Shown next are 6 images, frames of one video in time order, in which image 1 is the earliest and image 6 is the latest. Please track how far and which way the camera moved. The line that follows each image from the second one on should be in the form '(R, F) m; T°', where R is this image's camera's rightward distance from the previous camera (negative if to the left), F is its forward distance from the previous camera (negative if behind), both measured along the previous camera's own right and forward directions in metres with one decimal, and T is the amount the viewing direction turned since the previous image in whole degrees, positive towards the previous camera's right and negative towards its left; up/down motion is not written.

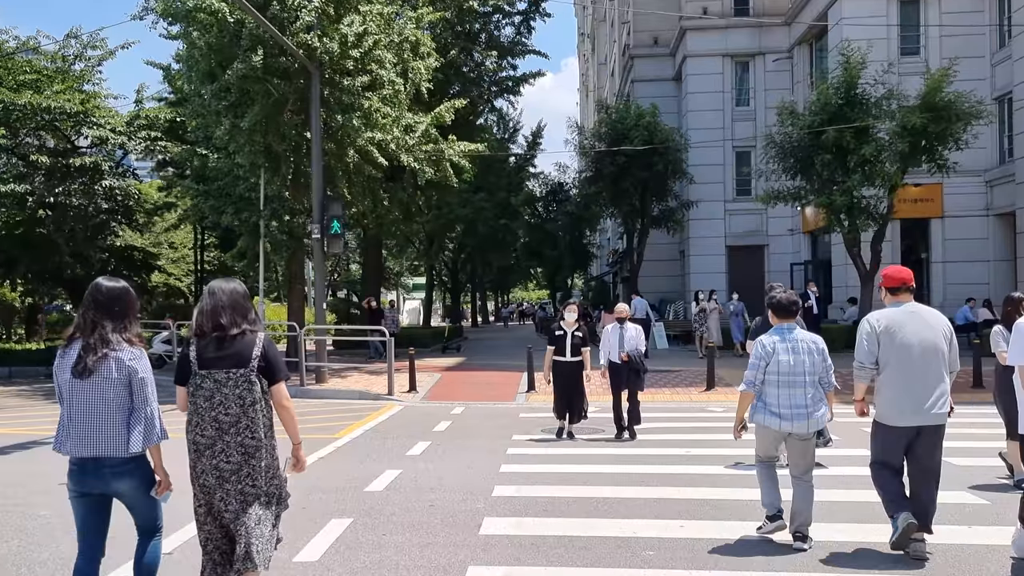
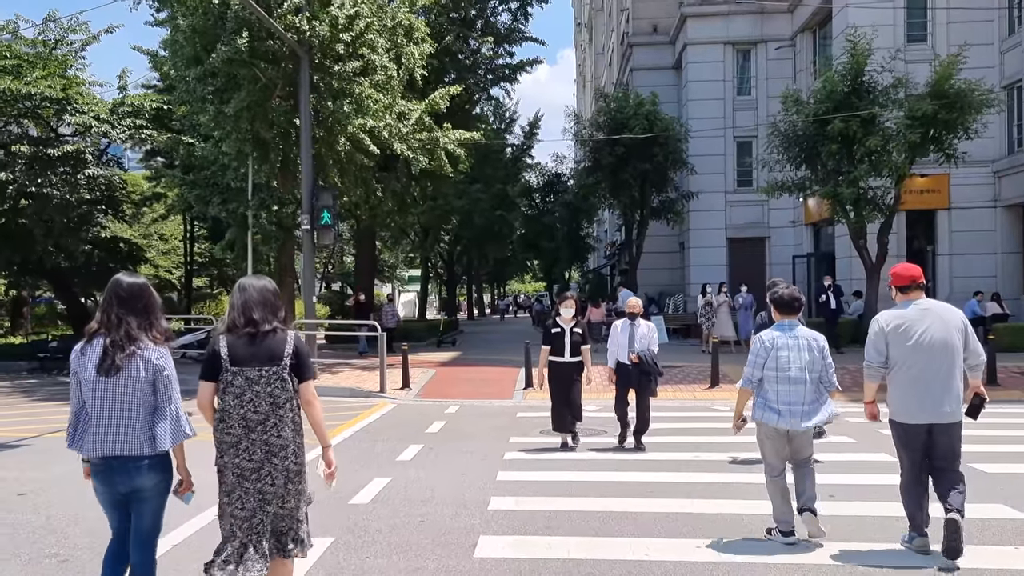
(0.0, +0.6) m; 0°
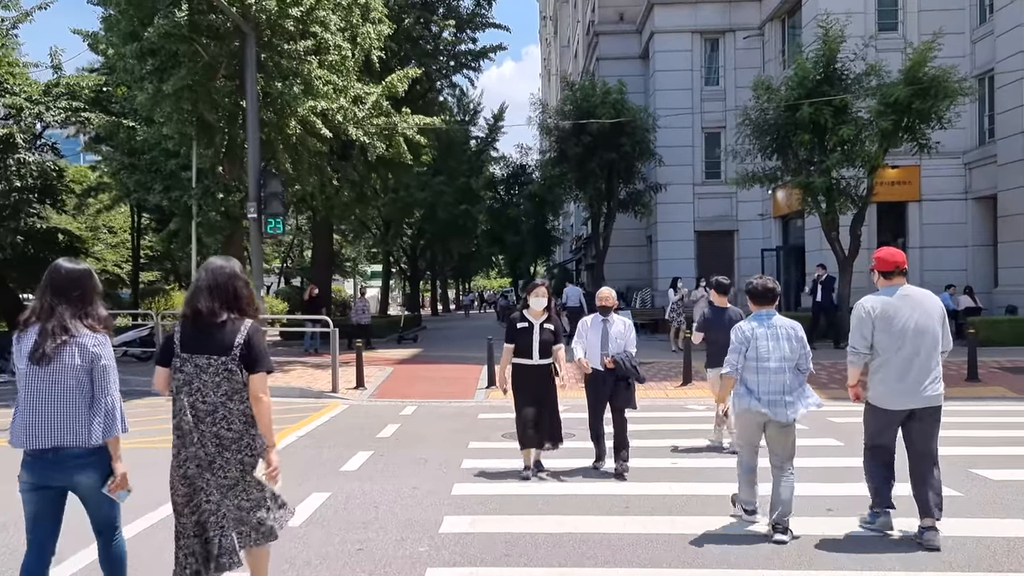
(+0.1, +0.9) m; +2°
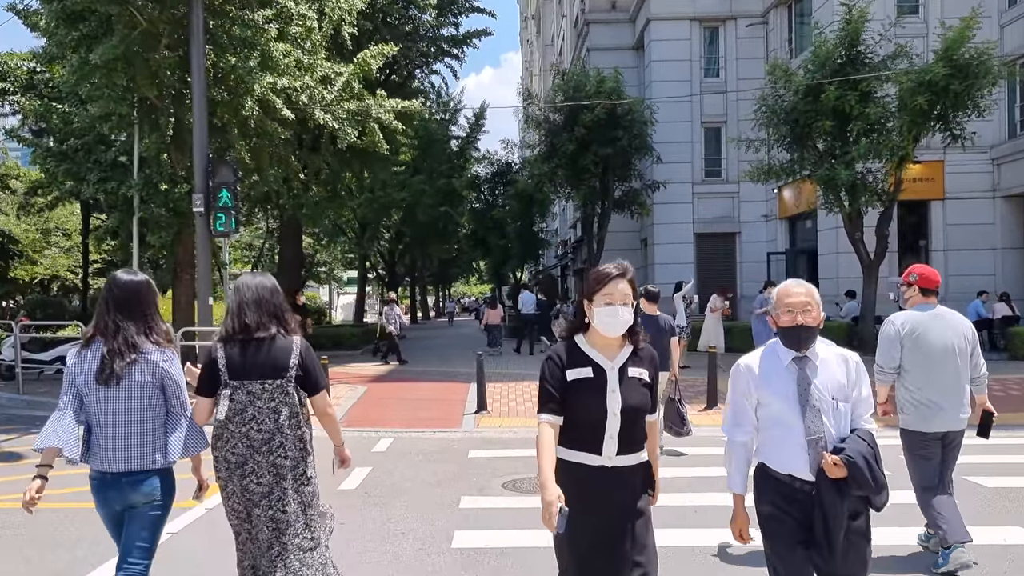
(-0.2, +2.2) m; +1°
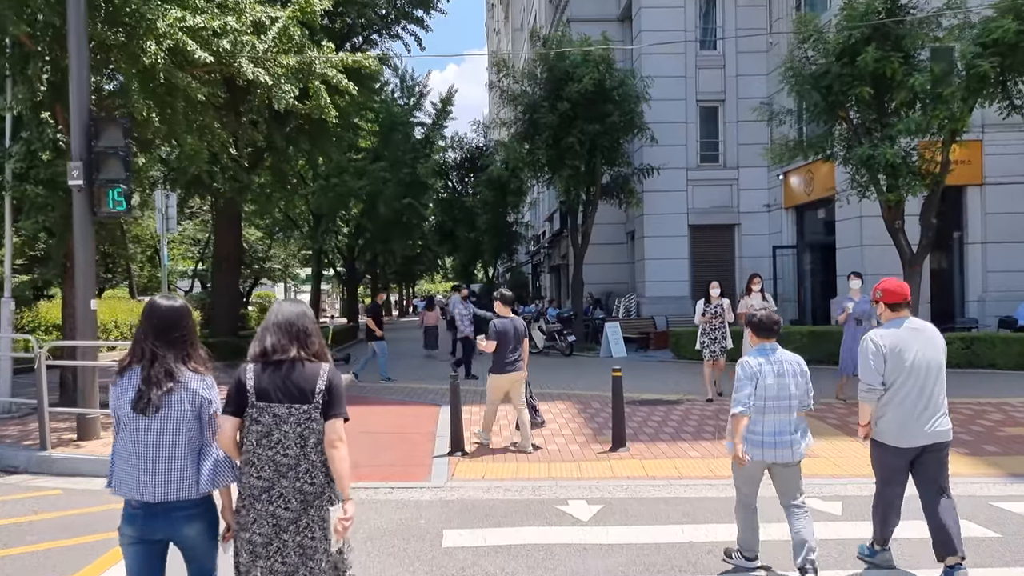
(-0.2, +3.1) m; +2°
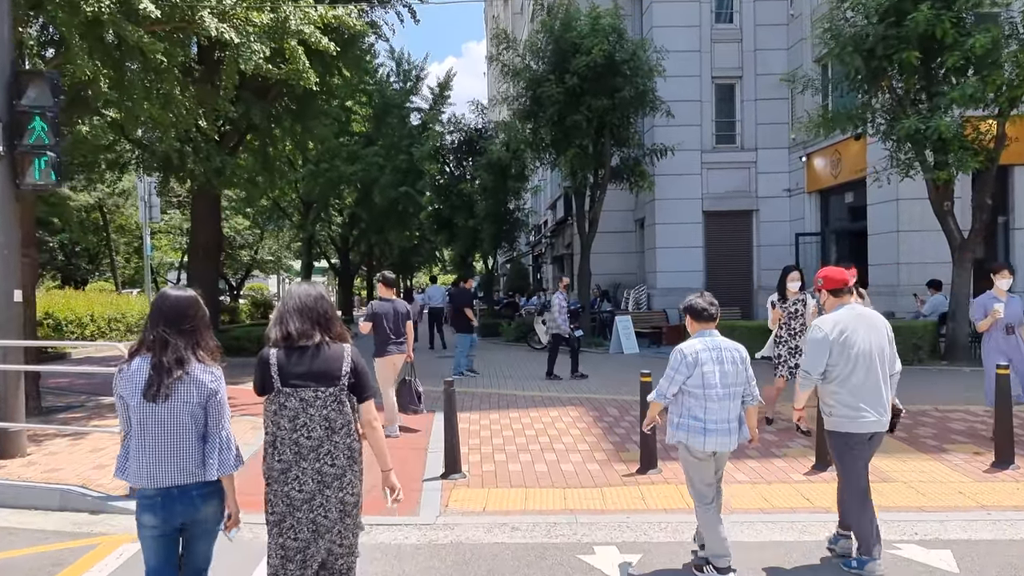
(-0.1, +1.6) m; 0°
